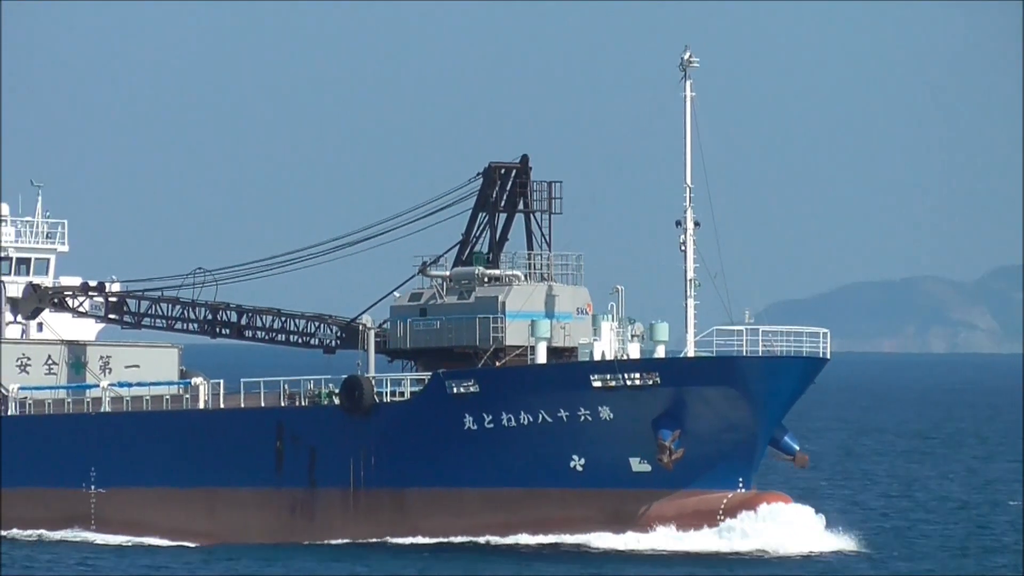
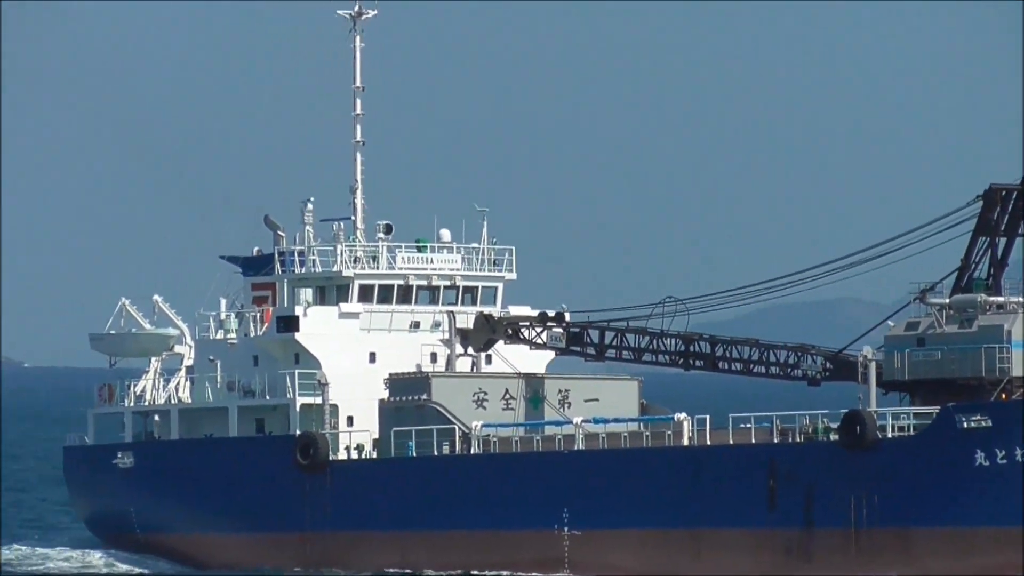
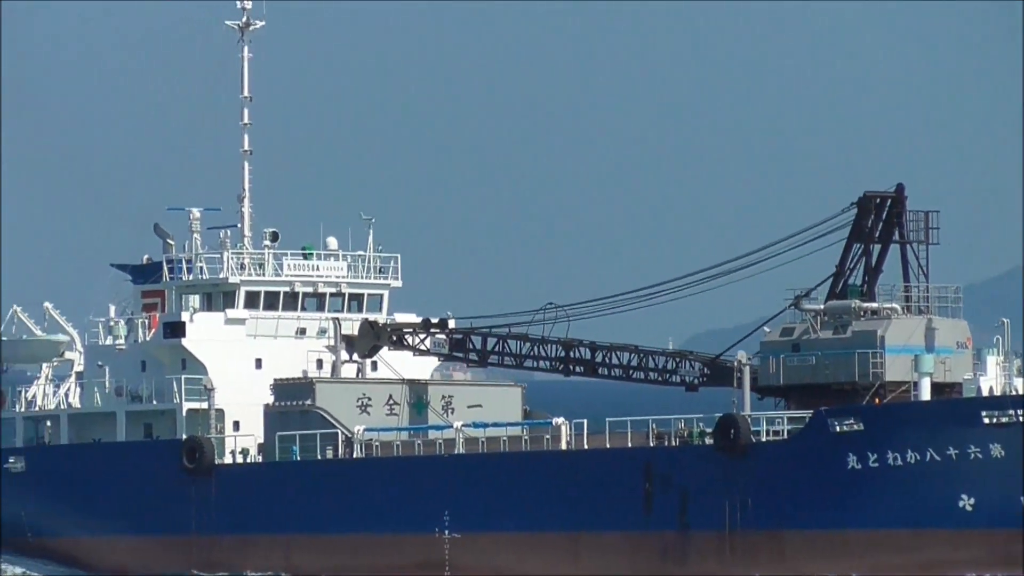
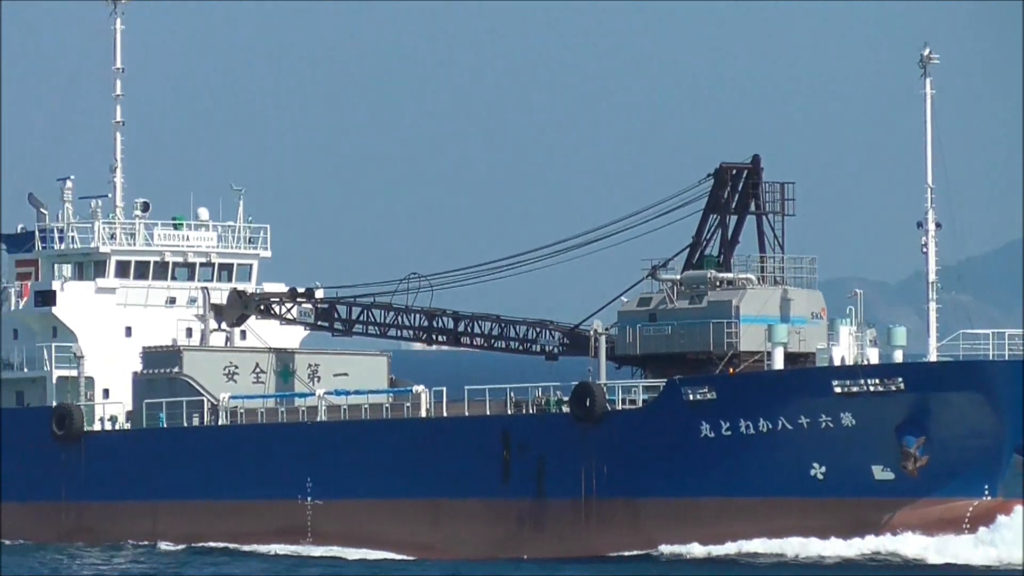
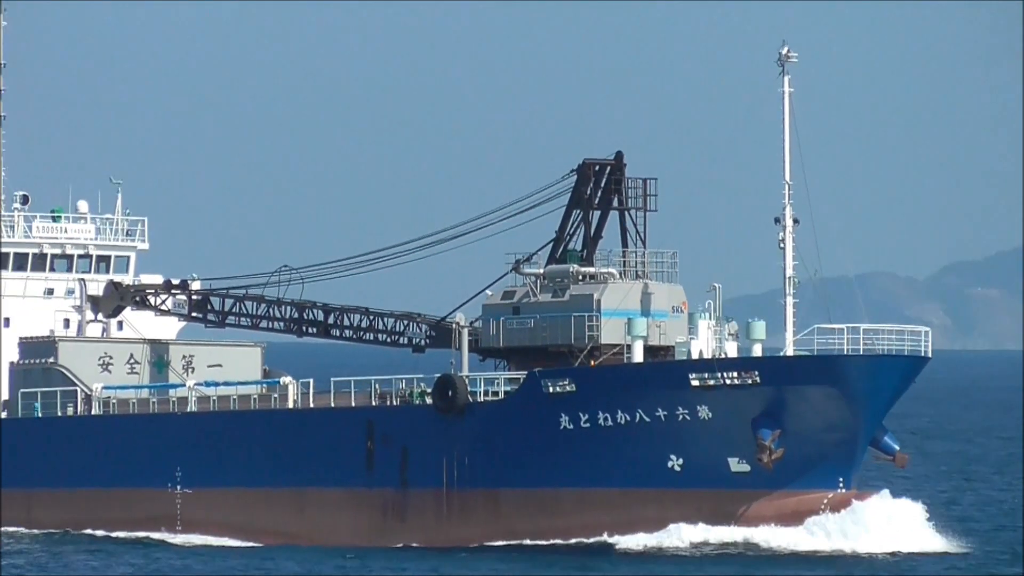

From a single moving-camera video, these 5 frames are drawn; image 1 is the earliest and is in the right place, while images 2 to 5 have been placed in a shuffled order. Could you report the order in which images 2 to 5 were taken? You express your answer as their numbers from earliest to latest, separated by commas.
5, 4, 3, 2
